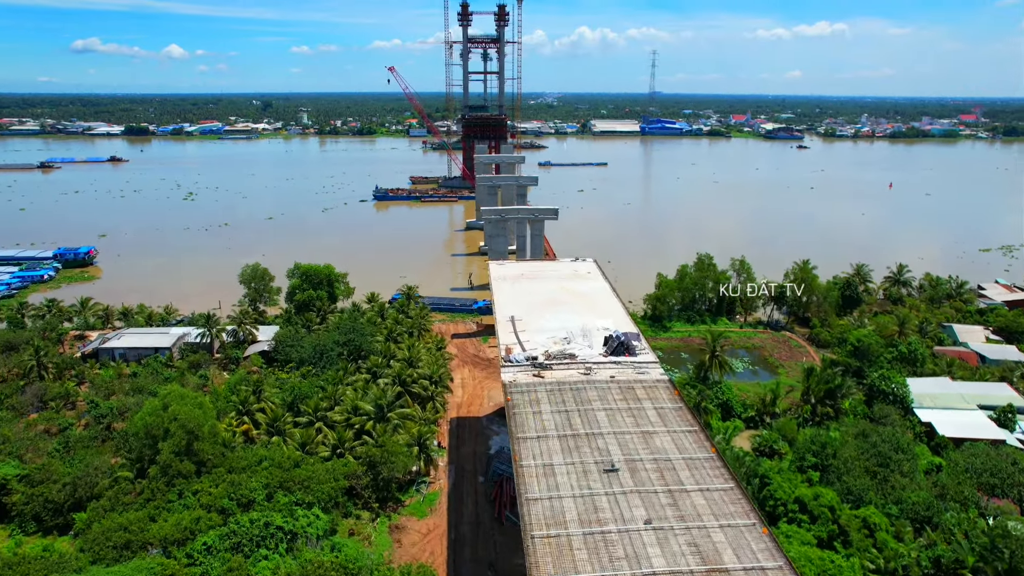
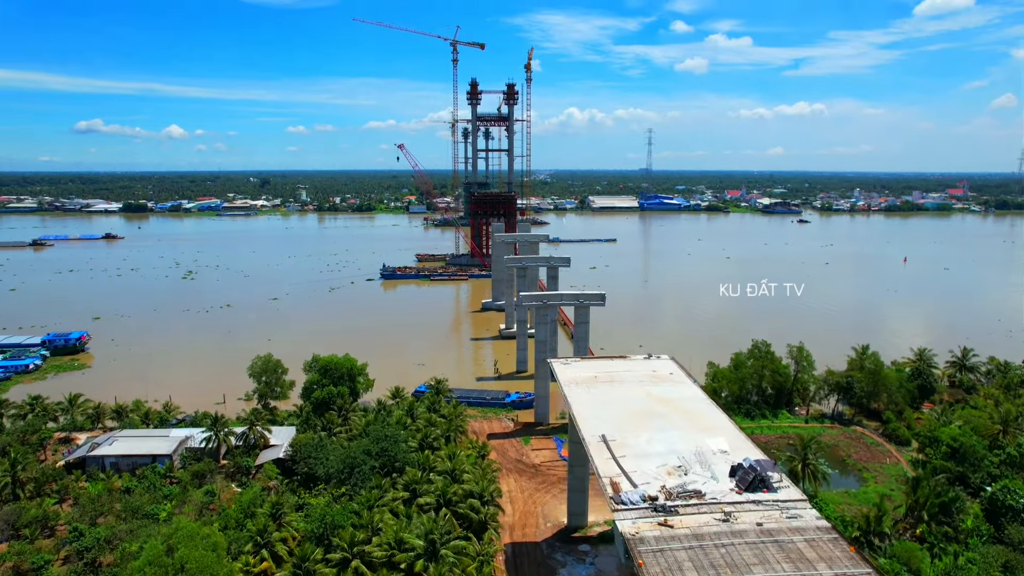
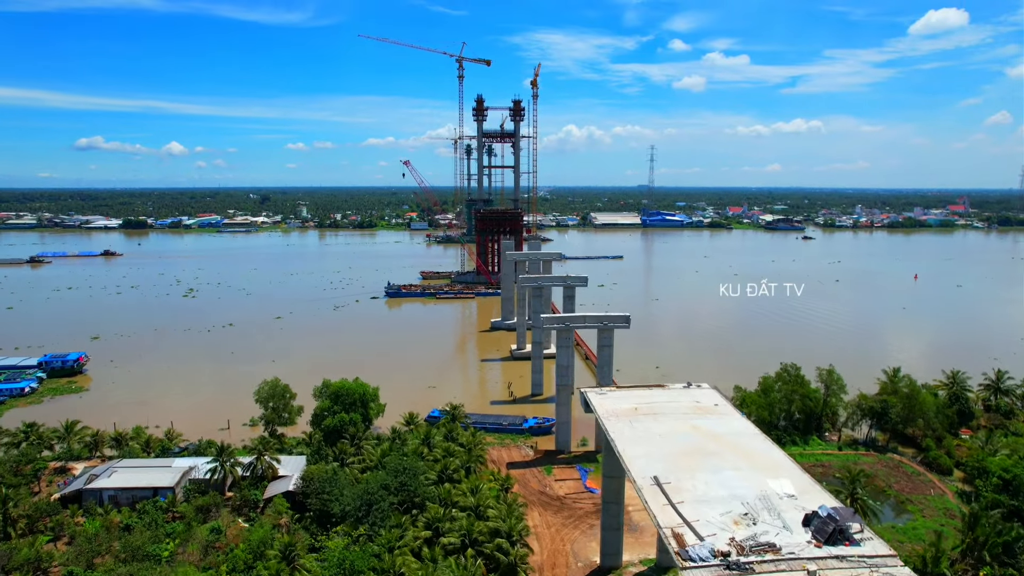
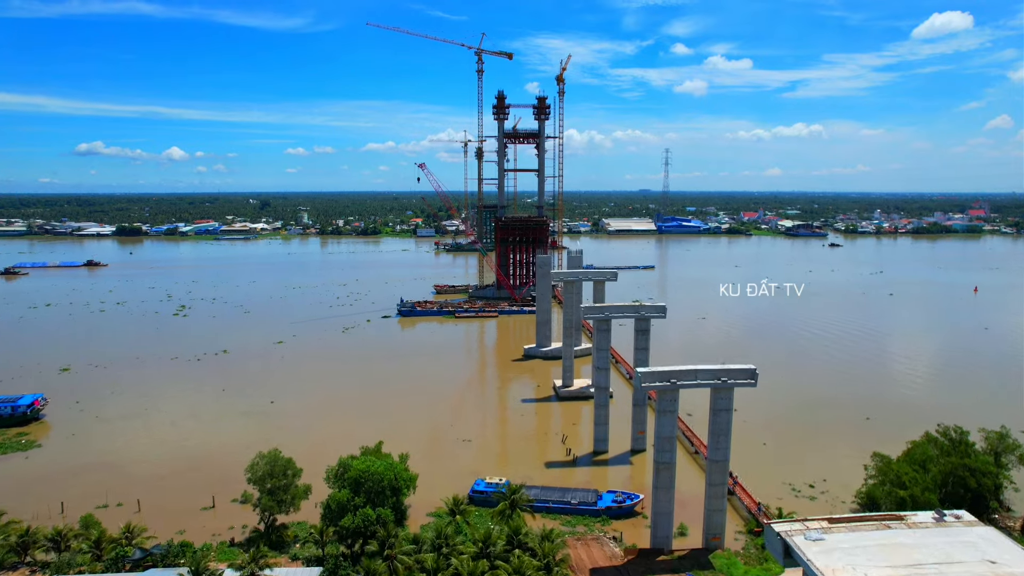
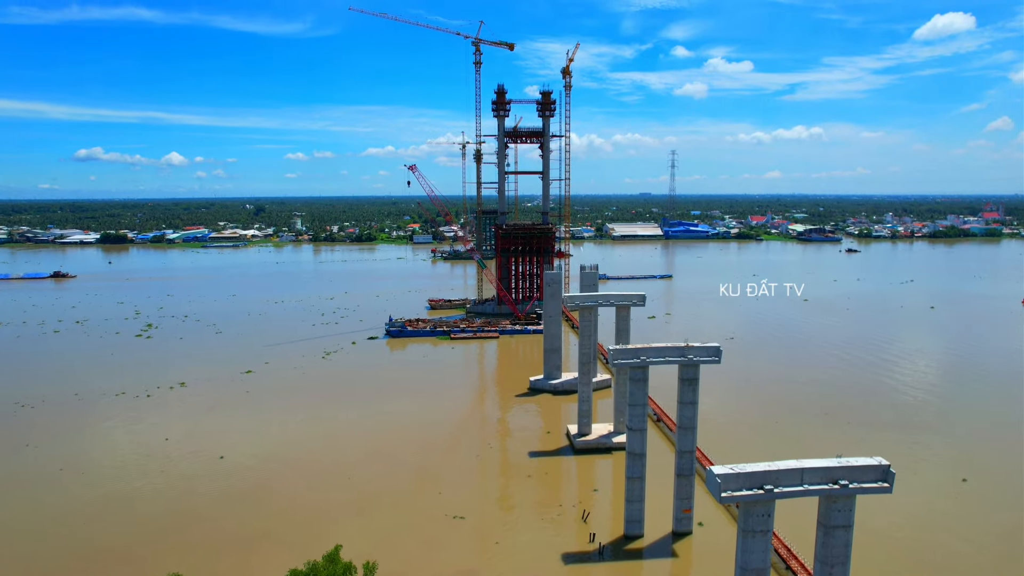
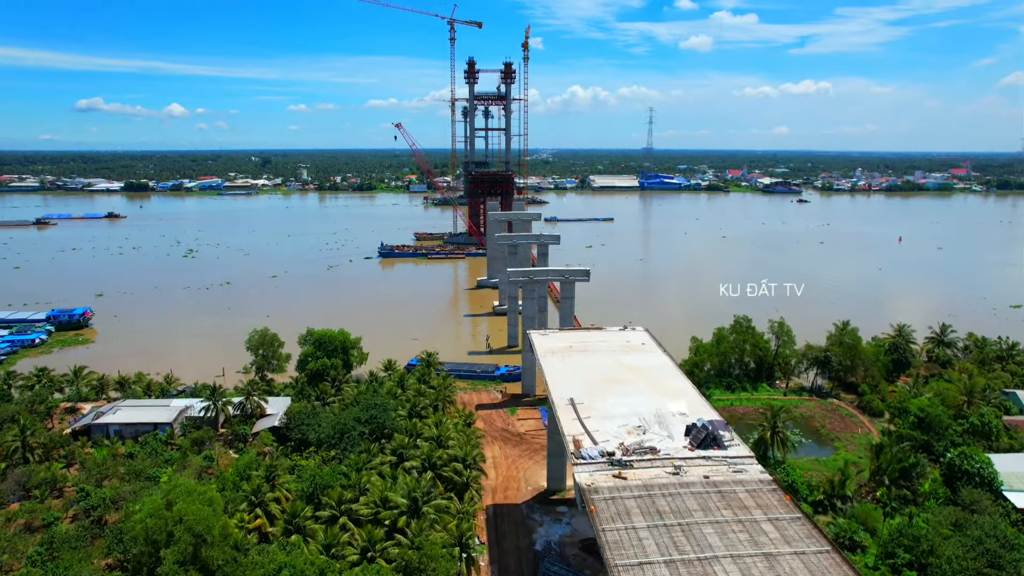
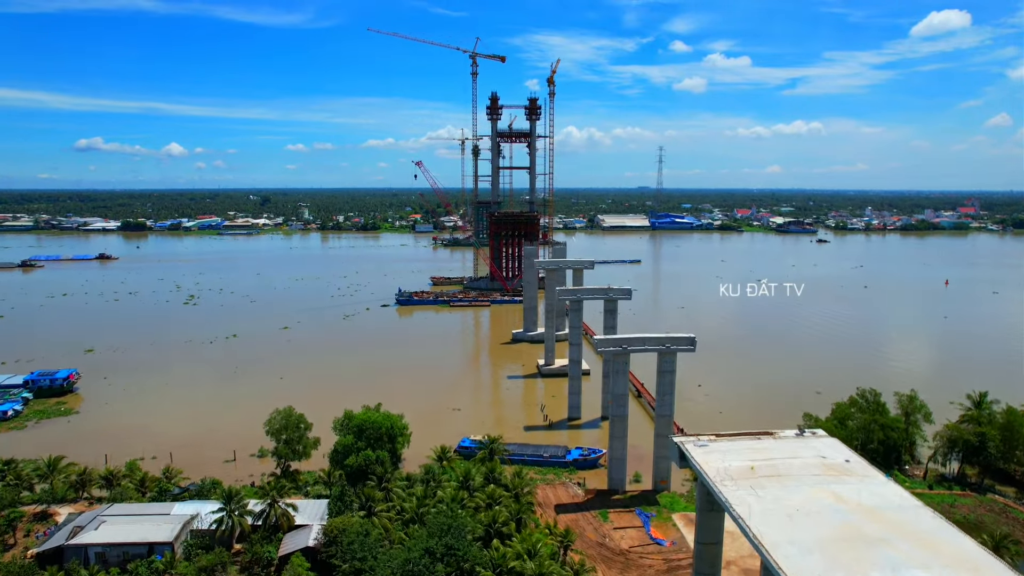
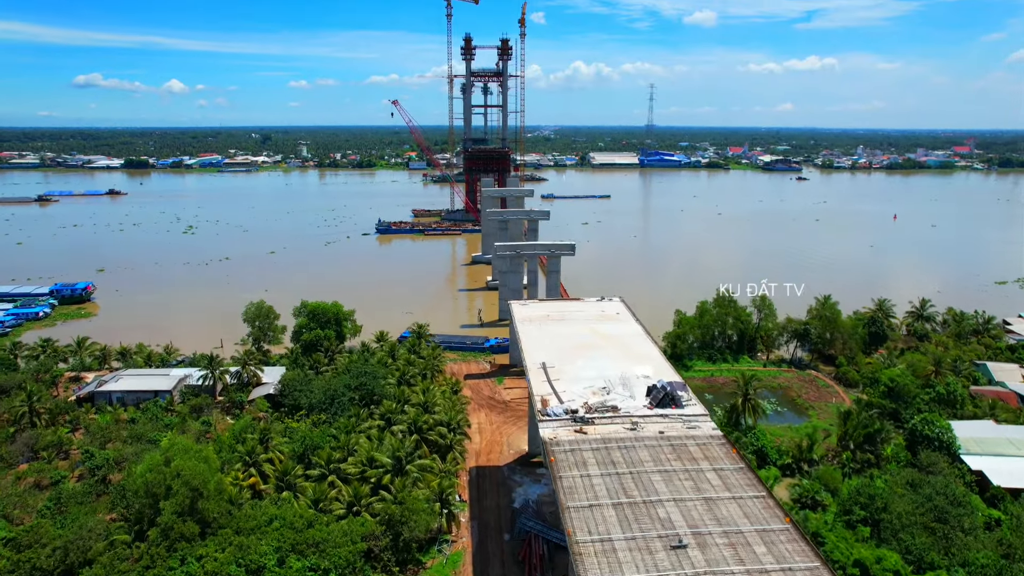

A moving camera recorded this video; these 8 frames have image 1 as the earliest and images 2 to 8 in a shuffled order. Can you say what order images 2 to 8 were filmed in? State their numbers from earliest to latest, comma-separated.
8, 6, 2, 3, 7, 4, 5
